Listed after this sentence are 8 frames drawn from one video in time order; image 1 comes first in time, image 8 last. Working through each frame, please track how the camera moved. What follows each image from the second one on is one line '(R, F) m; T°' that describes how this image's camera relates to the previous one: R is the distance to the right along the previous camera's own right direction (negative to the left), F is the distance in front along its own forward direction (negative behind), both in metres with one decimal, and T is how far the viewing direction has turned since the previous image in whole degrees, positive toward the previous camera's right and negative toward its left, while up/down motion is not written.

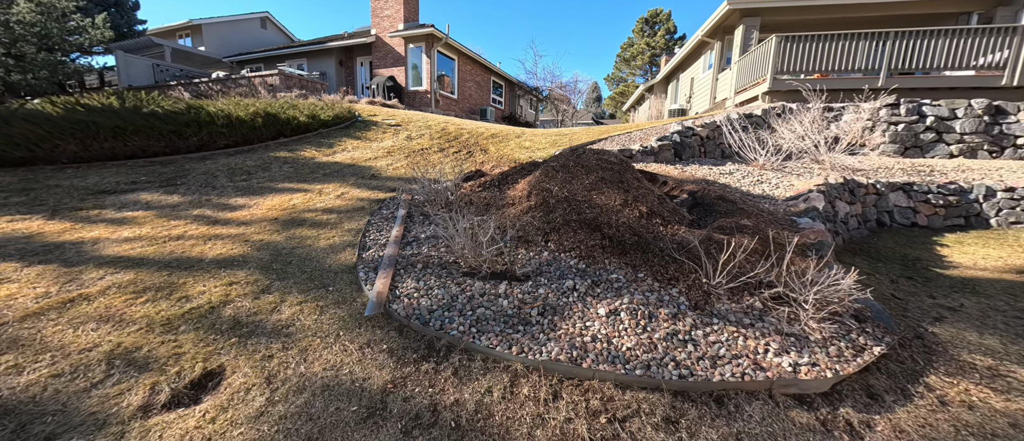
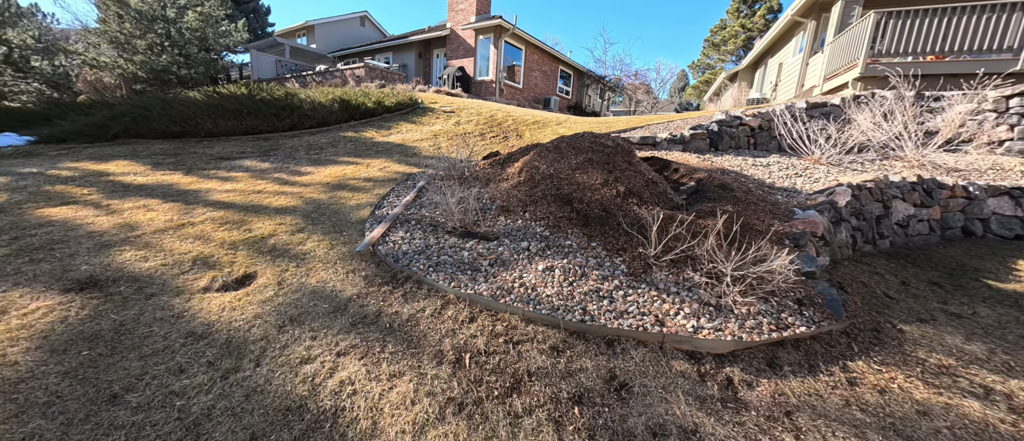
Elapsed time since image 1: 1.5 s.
(+0.8, -0.3) m; -11°
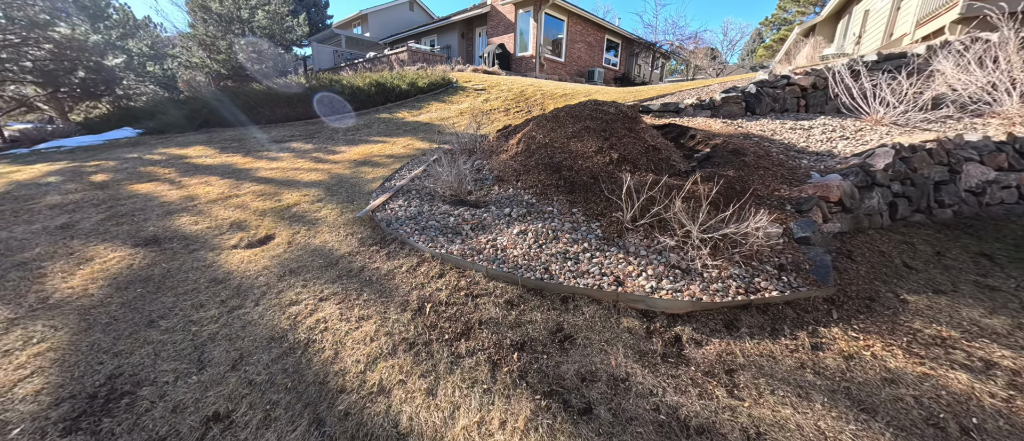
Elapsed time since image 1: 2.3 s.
(+0.6, -0.1) m; -8°
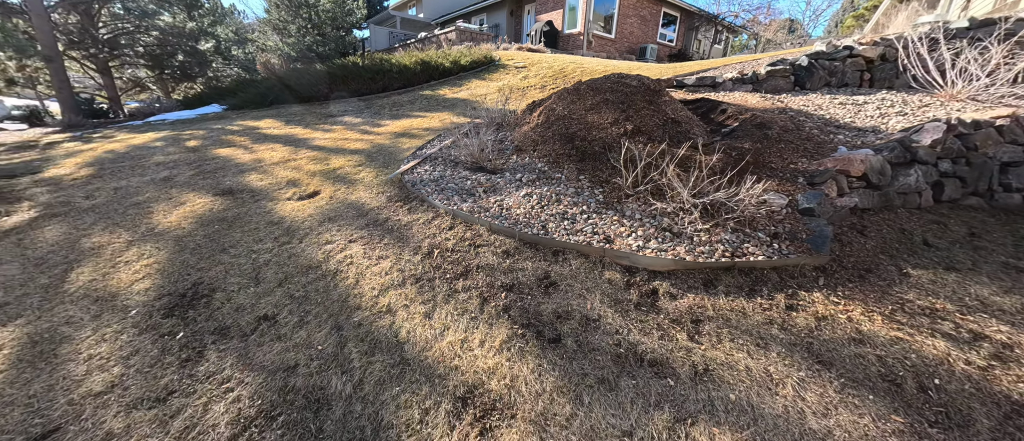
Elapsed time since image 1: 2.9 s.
(+0.3, -0.2) m; -7°
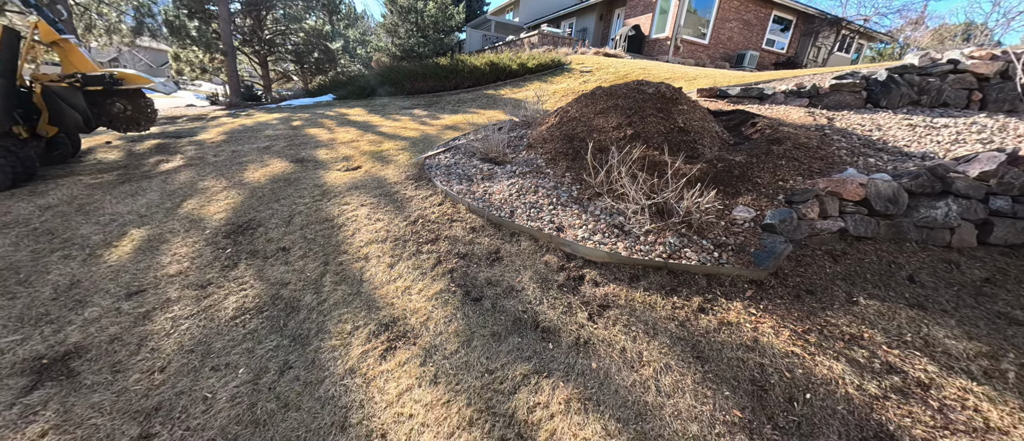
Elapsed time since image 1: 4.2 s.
(+0.8, -0.2) m; -12°
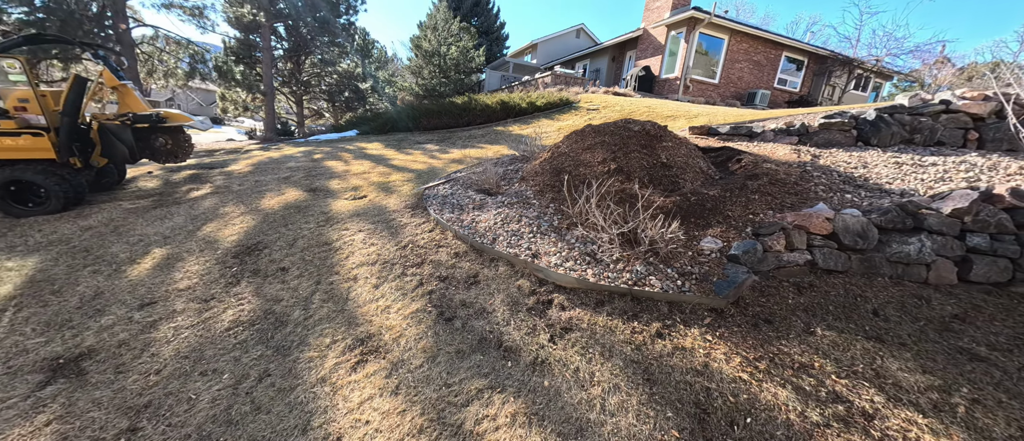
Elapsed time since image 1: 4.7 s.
(+0.3, -0.2) m; -3°
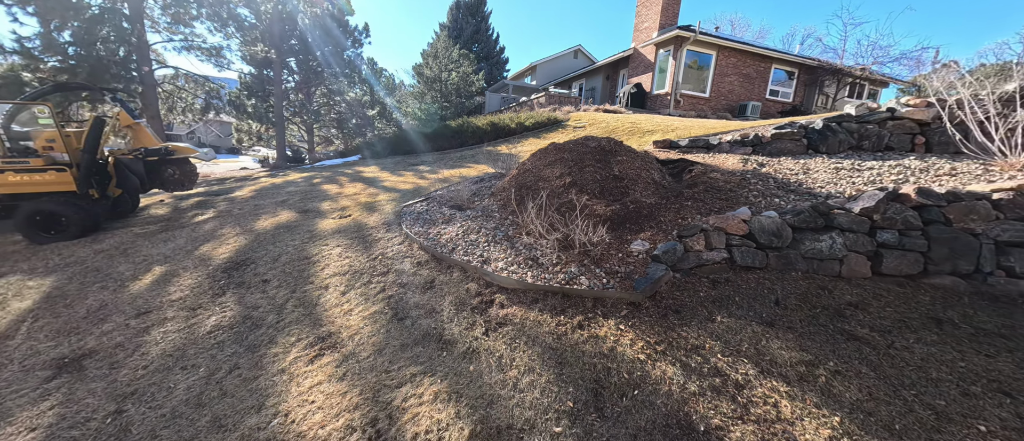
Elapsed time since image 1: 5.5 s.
(+0.5, -0.3) m; -1°
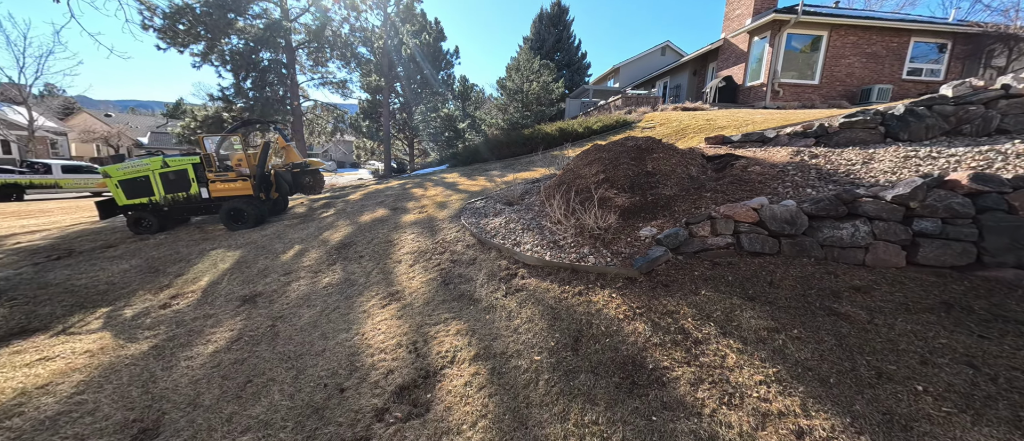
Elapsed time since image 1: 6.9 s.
(+0.5, -0.5) m; -14°
